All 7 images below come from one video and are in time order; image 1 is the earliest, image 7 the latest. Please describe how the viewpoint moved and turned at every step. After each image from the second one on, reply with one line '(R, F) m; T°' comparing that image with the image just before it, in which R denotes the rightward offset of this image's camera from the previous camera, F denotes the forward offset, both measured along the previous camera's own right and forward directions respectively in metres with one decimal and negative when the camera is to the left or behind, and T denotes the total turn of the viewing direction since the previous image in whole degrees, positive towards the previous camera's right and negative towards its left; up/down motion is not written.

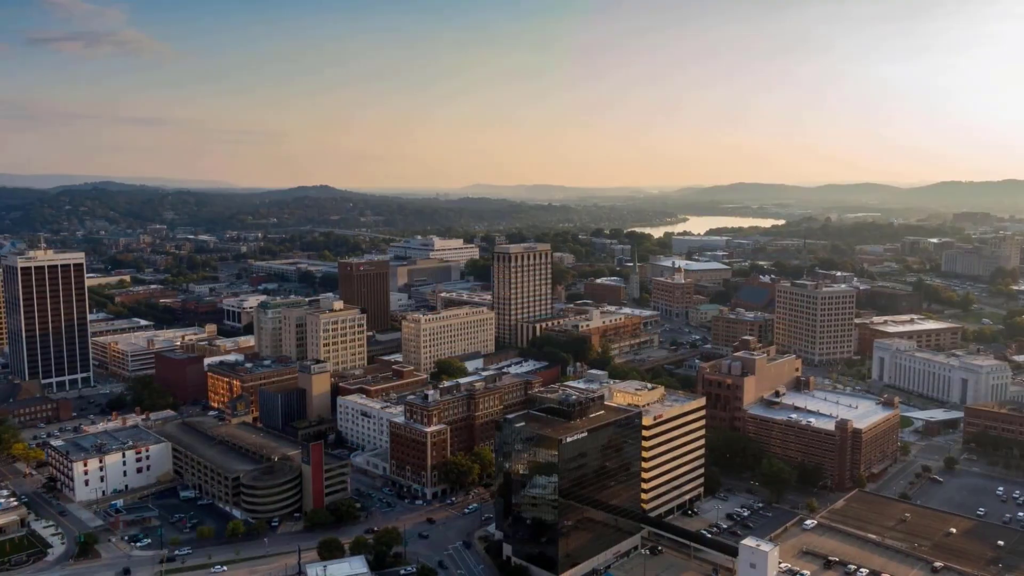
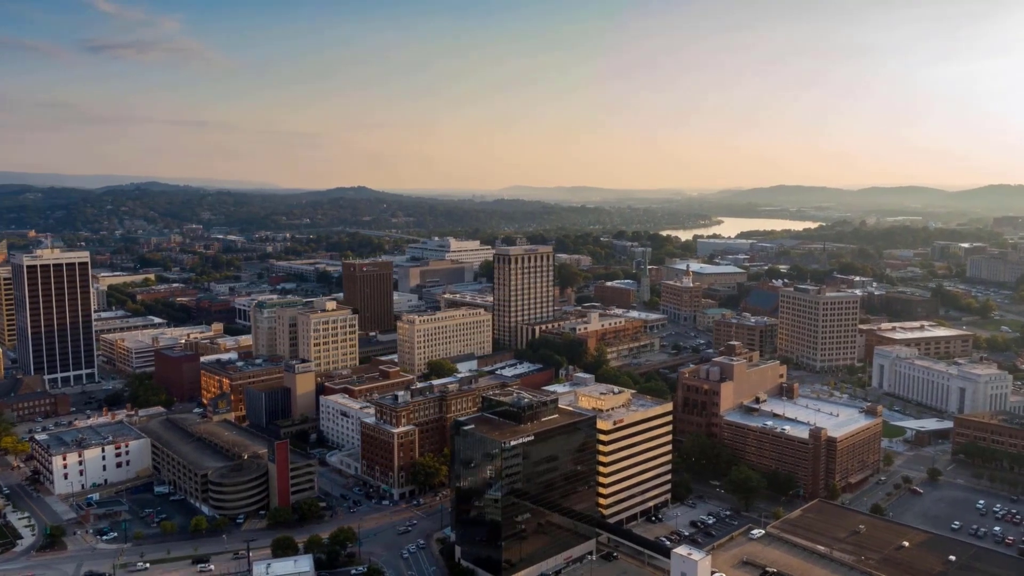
(+3.8, +0.1) m; -3°
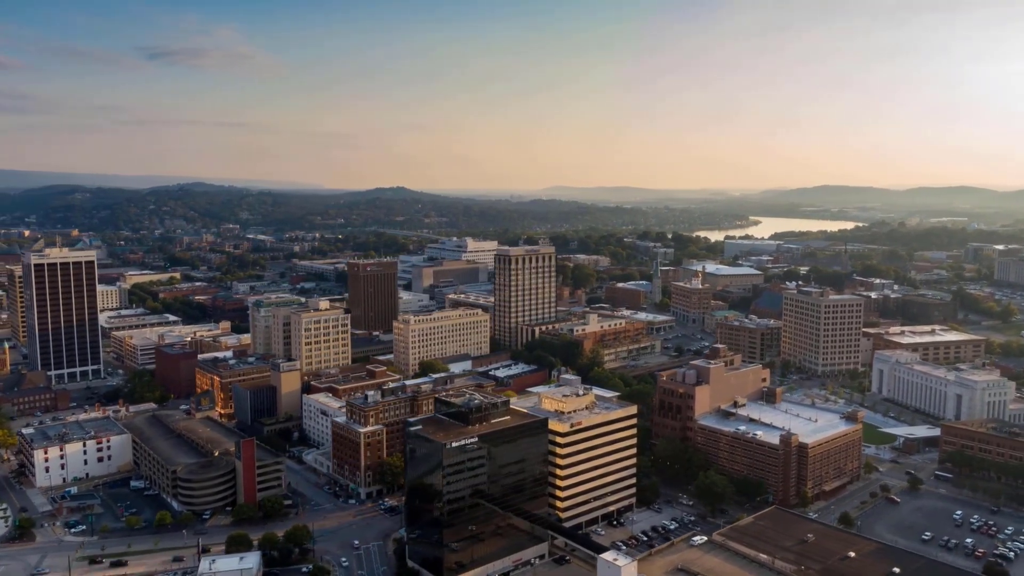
(+4.0, +0.2) m; -3°
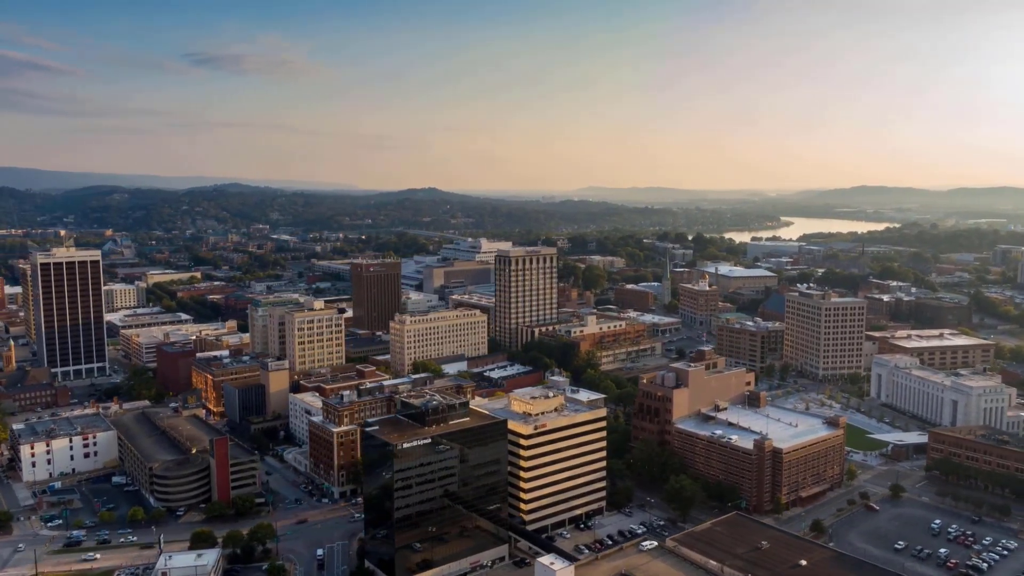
(+3.3, +0.2) m; -2°
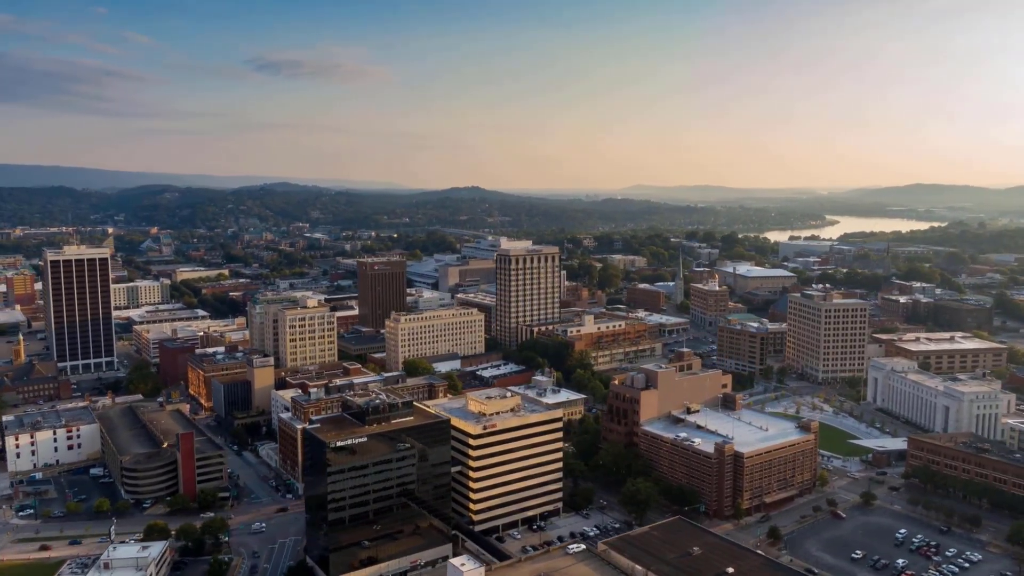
(+4.6, +0.3) m; -3°
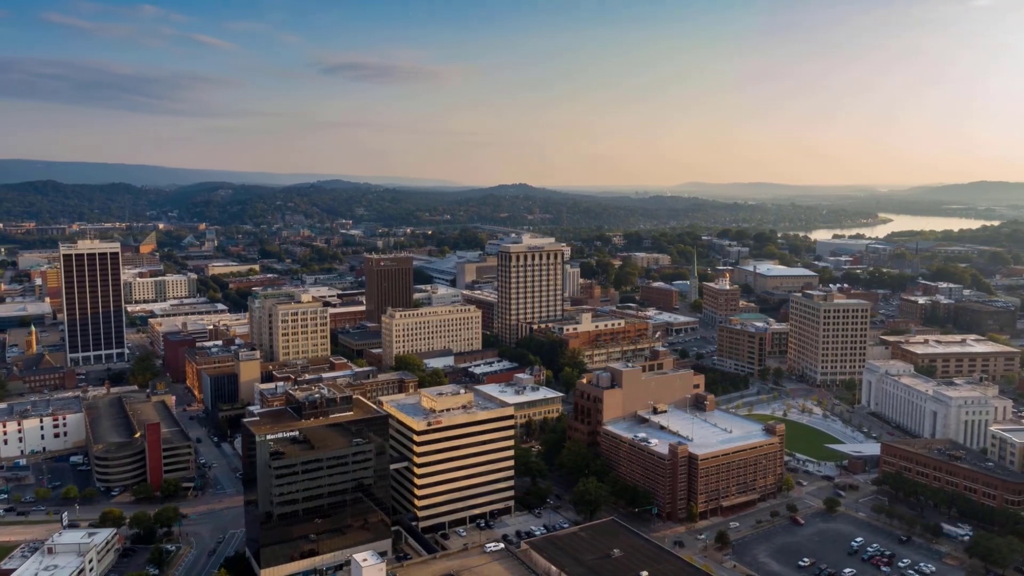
(+5.0, +0.3) m; -4°
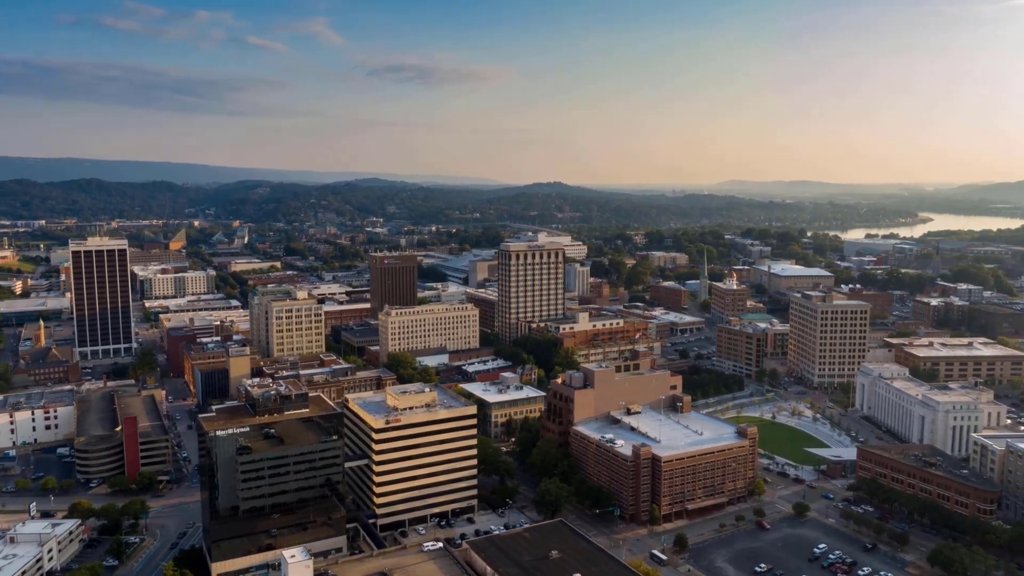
(+3.7, +0.2) m; -3°
